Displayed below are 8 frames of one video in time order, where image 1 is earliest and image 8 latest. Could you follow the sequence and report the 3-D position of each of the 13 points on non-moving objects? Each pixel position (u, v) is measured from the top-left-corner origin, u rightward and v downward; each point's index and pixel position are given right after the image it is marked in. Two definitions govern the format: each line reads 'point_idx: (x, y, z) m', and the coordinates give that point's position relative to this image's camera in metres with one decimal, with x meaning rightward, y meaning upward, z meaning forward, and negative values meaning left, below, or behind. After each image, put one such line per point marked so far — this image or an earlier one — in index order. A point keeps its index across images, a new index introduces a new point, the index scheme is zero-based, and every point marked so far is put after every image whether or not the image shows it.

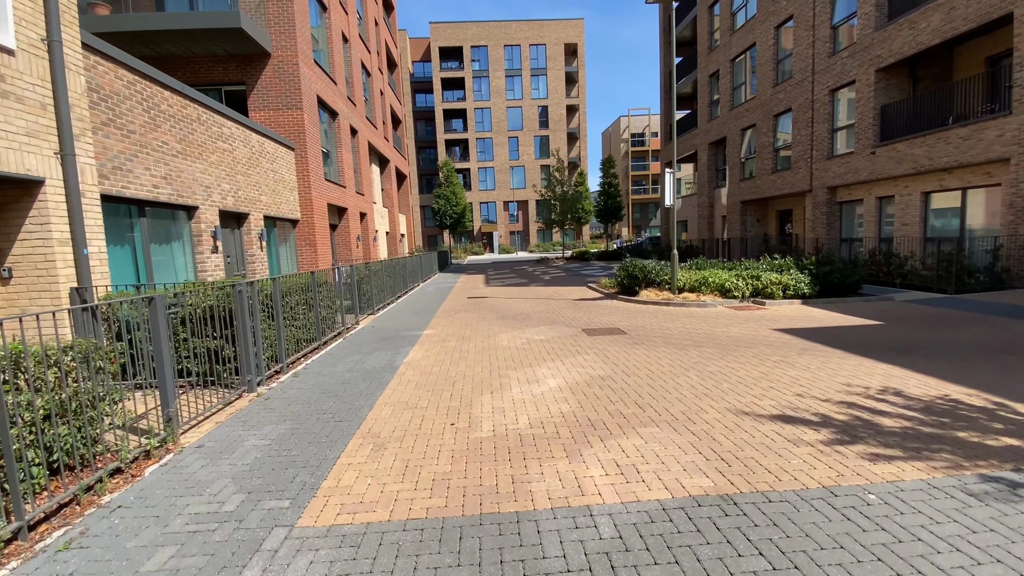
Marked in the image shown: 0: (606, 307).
0: (+2.3, -0.5, +11.4) m
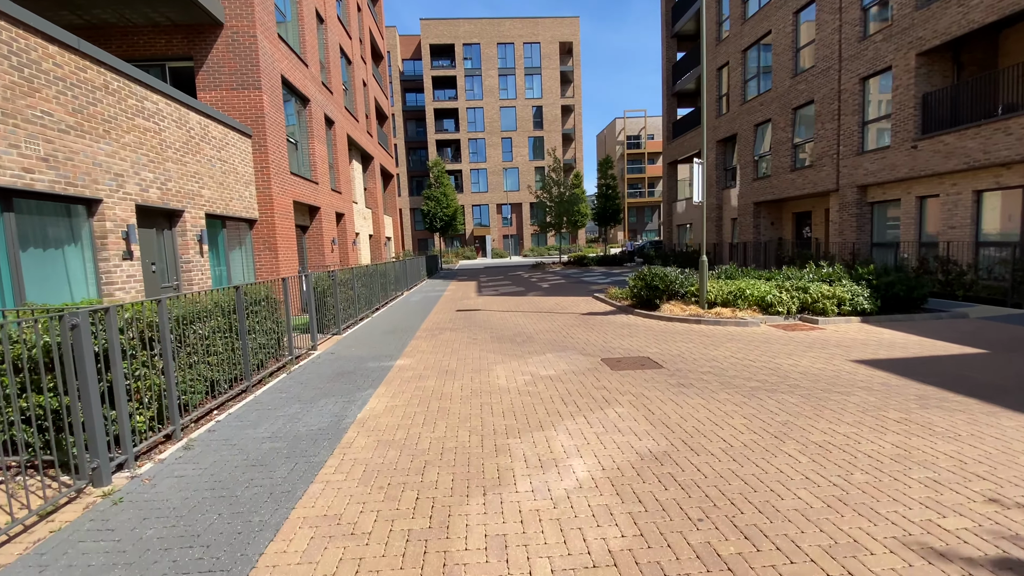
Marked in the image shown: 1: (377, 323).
0: (+2.2, -0.8, +9.3) m
1: (-3.2, -0.8, +10.9) m
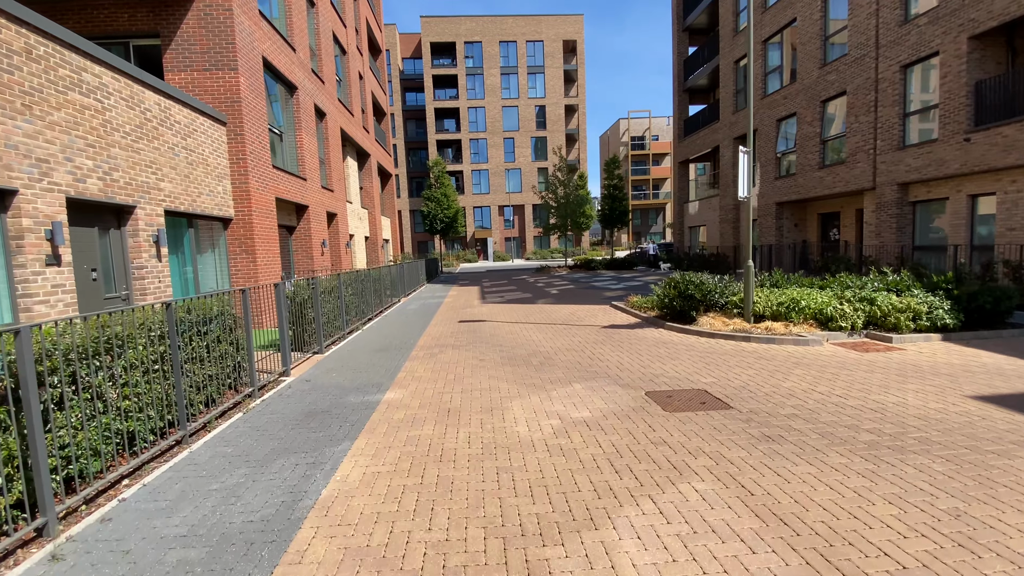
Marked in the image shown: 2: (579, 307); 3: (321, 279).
0: (+2.5, -1.0, +7.8) m
1: (-3.0, -1.0, +9.4) m
2: (+1.8, -0.5, +12.9) m
3: (-3.7, +0.2, +8.8) m
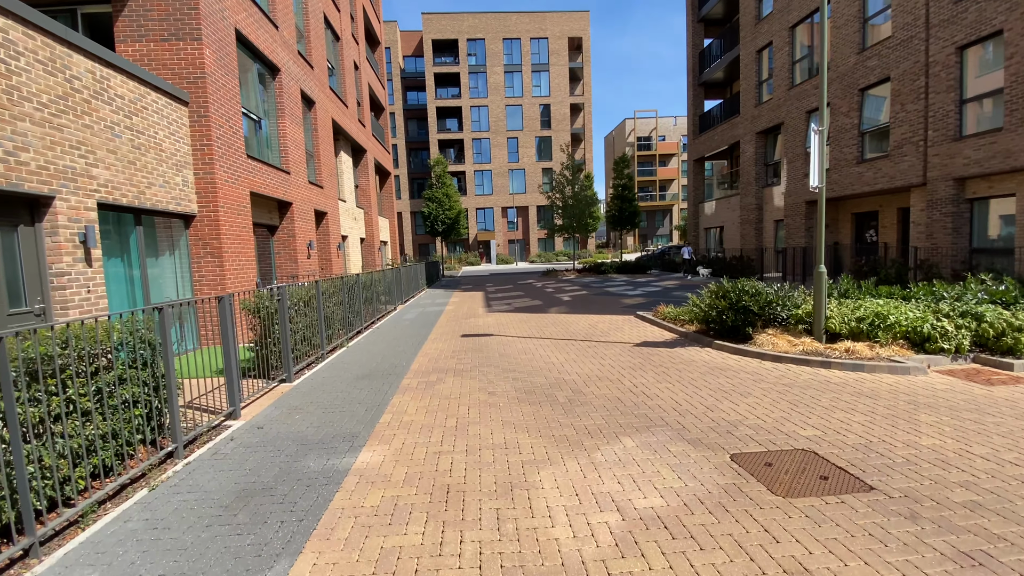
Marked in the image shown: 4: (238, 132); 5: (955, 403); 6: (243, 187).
0: (+2.7, -1.1, +6.2) m
1: (-2.7, -1.2, +7.8) m
2: (+2.1, -0.7, +11.3) m
3: (-3.5, 0.0, +7.2) m
4: (-5.8, +3.3, +9.8) m
5: (+4.8, -1.2, +5.0) m
6: (-5.7, +2.1, +9.8) m
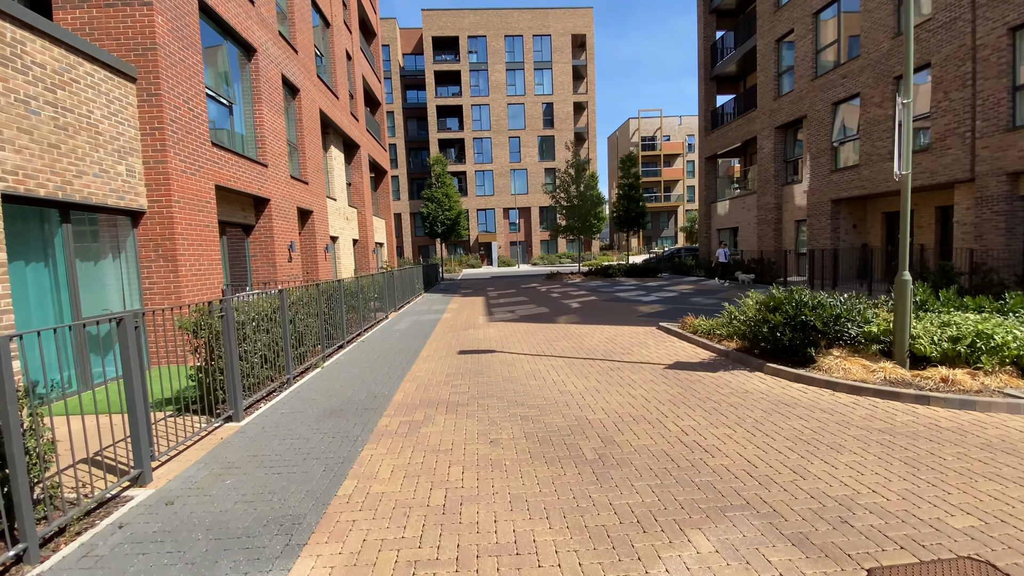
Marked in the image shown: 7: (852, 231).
0: (+2.8, -1.3, +4.8) m
1: (-2.6, -1.3, +6.4) m
2: (+2.2, -0.9, +9.9) m
3: (-3.4, -0.1, +5.8) m
4: (-5.7, +3.2, +8.5) m
5: (+4.9, -1.4, +3.7) m
6: (-5.6, +2.0, +8.5) m
7: (+13.0, +2.2, +17.6) m
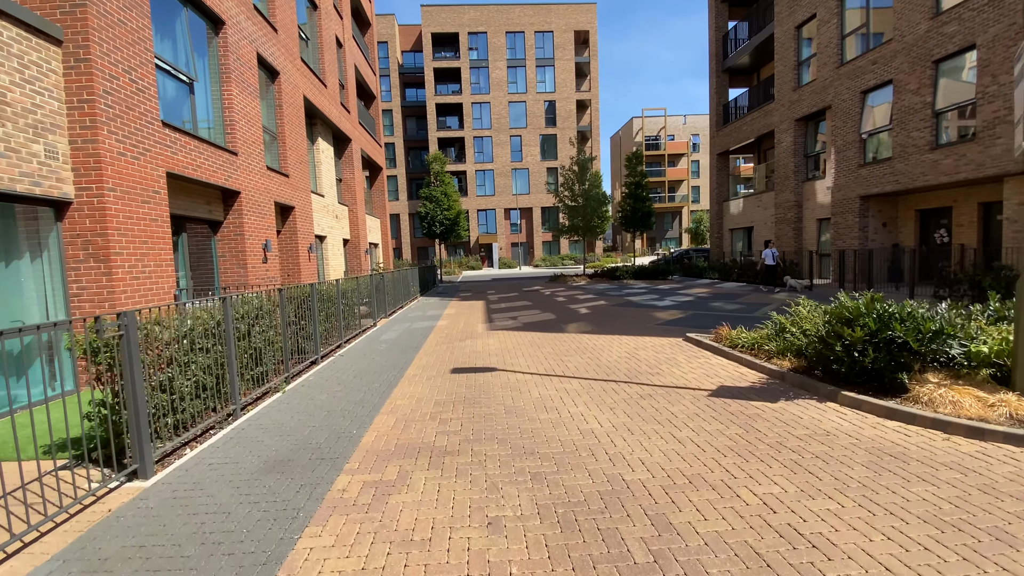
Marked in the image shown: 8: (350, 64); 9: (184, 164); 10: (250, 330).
0: (+2.8, -1.3, +3.5) m
1: (-2.6, -1.4, +5.1) m
2: (+2.2, -0.9, +8.6) m
3: (-3.3, -0.2, +4.5) m
4: (-5.7, +3.1, +7.2) m
5: (+4.9, -1.4, +2.3) m
6: (-5.6, +1.9, +7.2) m
7: (+13.1, +2.1, +16.3) m
8: (-6.8, +9.3, +19.1) m
9: (-5.6, +2.1, +7.9) m
10: (-3.3, -0.5, +5.9) m
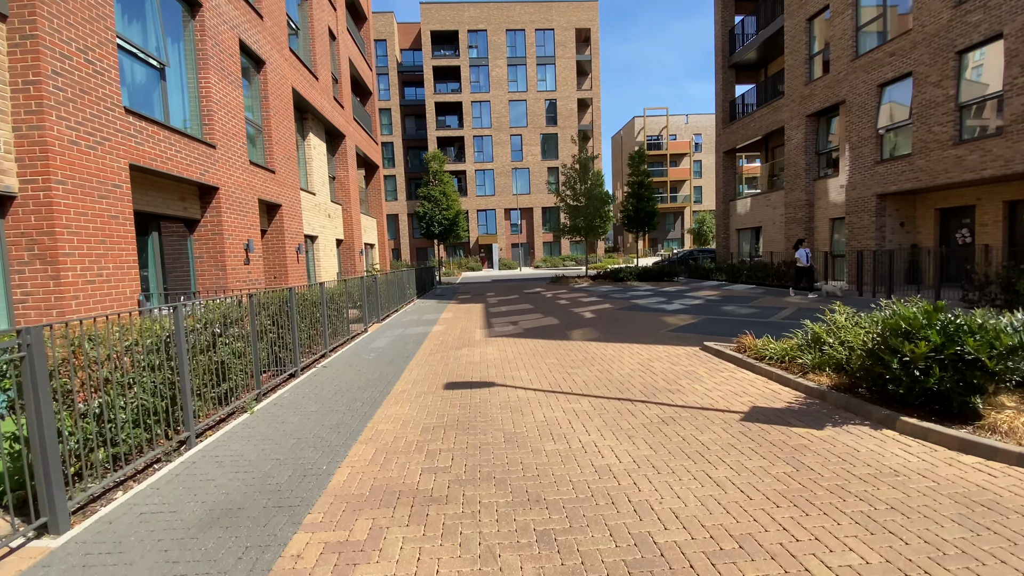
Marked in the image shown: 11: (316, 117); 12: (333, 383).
0: (+2.9, -1.4, +2.7) m
1: (-2.6, -1.5, +4.4) m
2: (+2.2, -1.0, +7.9) m
3: (-3.3, -0.3, +3.8) m
4: (-5.7, +3.0, +6.5) m
5: (+4.9, -1.5, +1.6) m
6: (-5.6, +1.8, +6.5) m
7: (+13.1, +2.0, +15.6) m
8: (-6.8, +9.2, +18.4) m
9: (-5.6, +2.0, +7.2) m
10: (-3.3, -0.6, +5.2) m
11: (-6.5, +5.7, +15.3) m
12: (-2.5, -1.4, +6.3) m
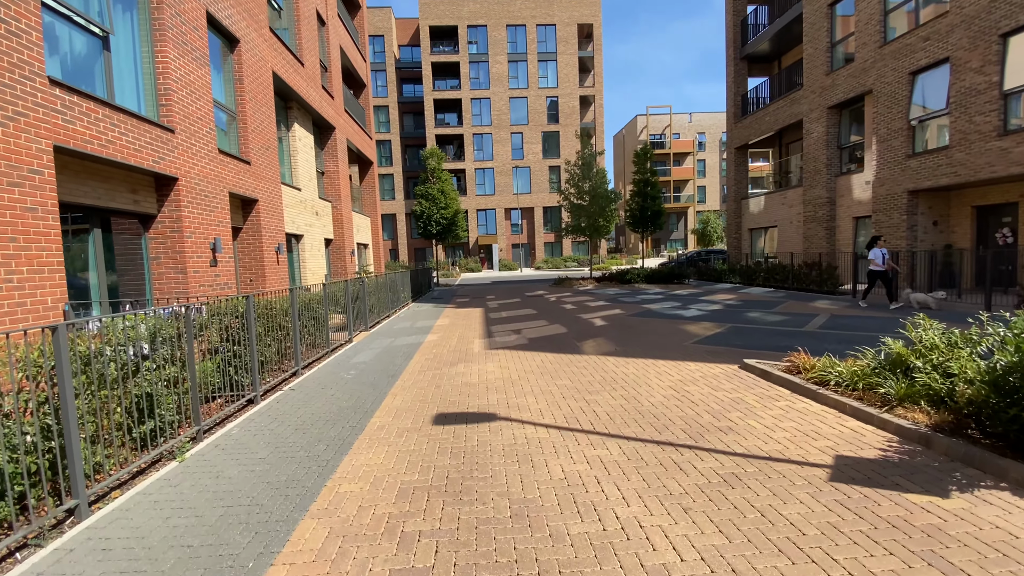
0: (+2.9, -1.5, +1.6) m
1: (-2.5, -1.5, +3.3) m
2: (+2.3, -1.1, +6.7) m
3: (-3.3, -0.4, +2.6) m
4: (-5.6, +2.9, +5.3) m
5: (+5.0, -1.6, +0.5) m
6: (-5.5, +1.8, +5.3) m
7: (+13.2, +1.9, +14.5) m
8: (-6.7, +9.1, +17.3) m
9: (-5.6, +2.0, +6.0) m
10: (-3.3, -0.7, +4.0) m
11: (-6.4, +5.6, +14.1) m
12: (-2.4, -1.5, +5.1) m
